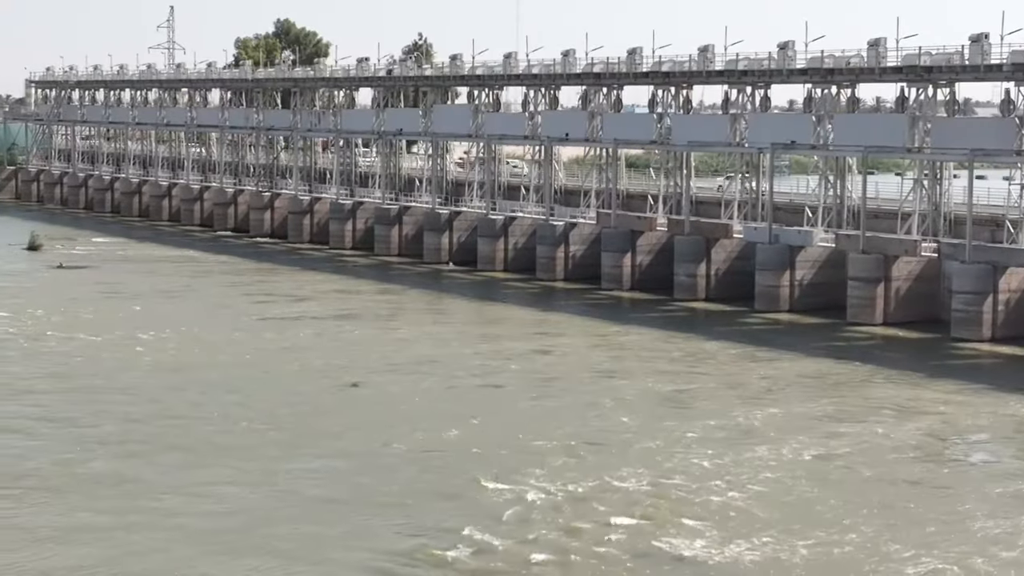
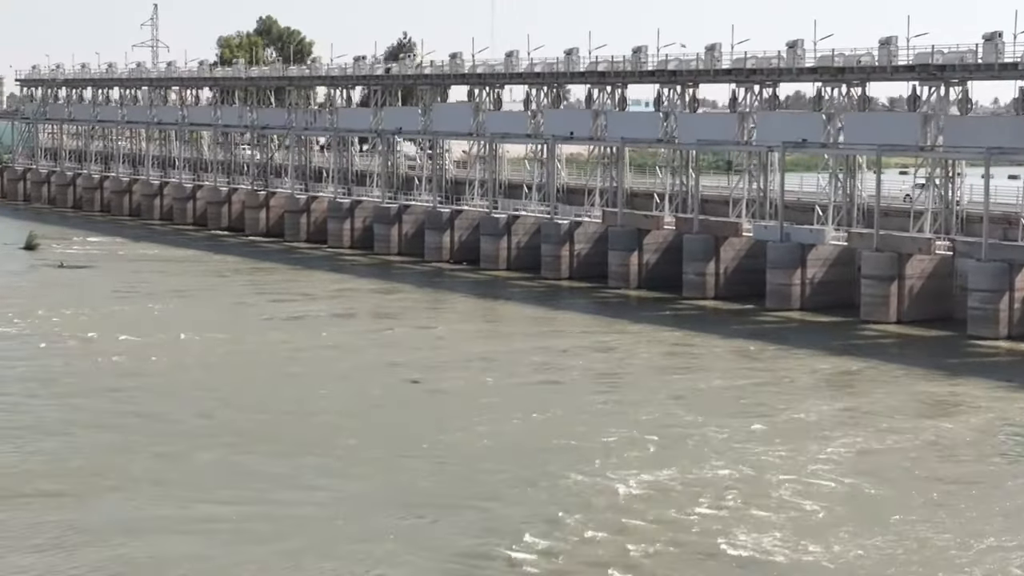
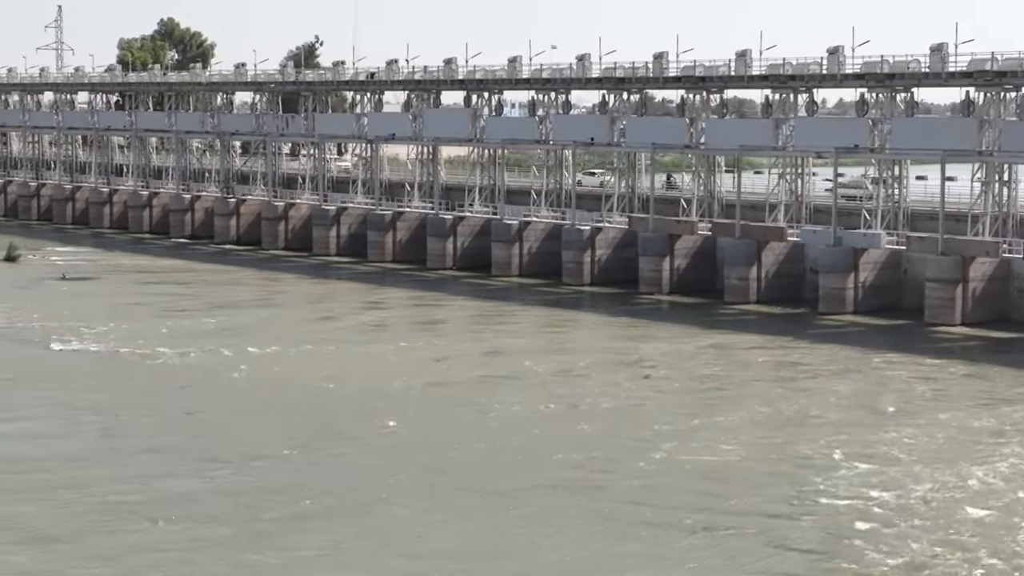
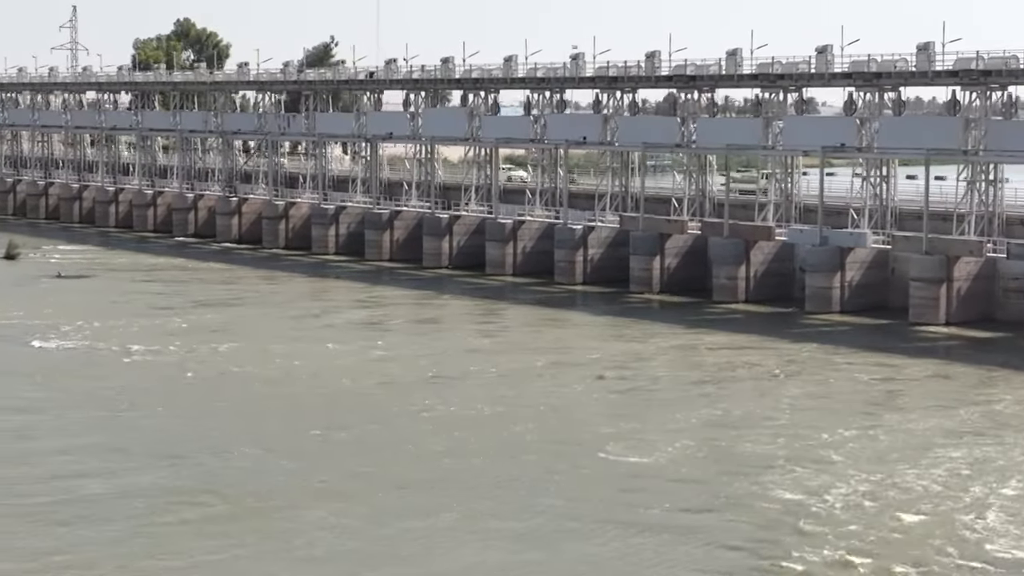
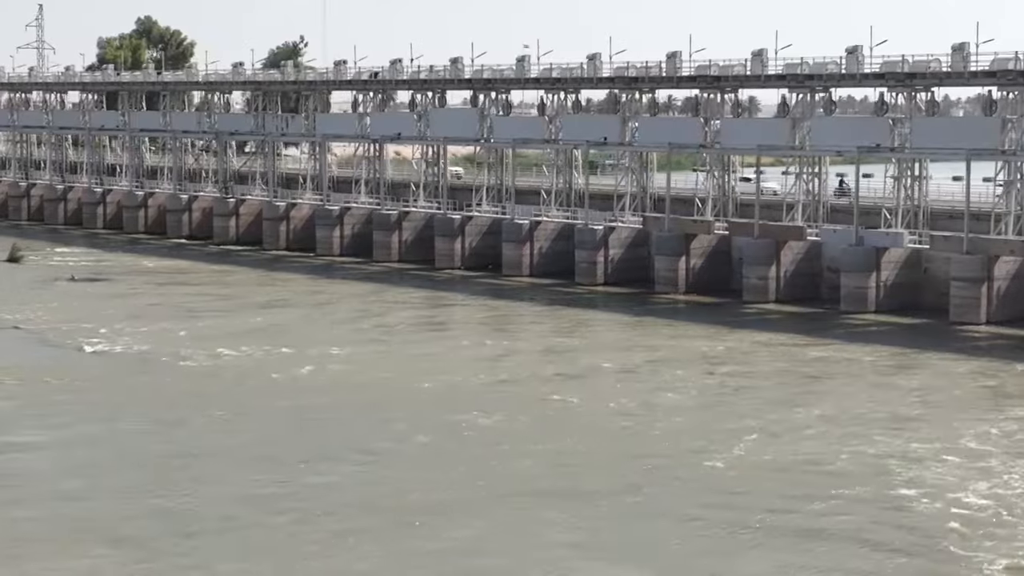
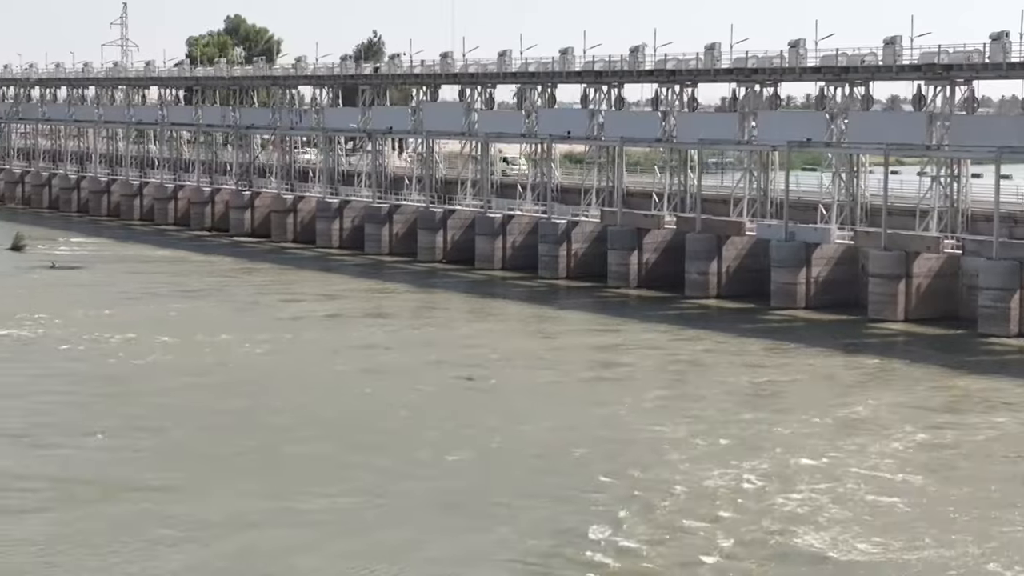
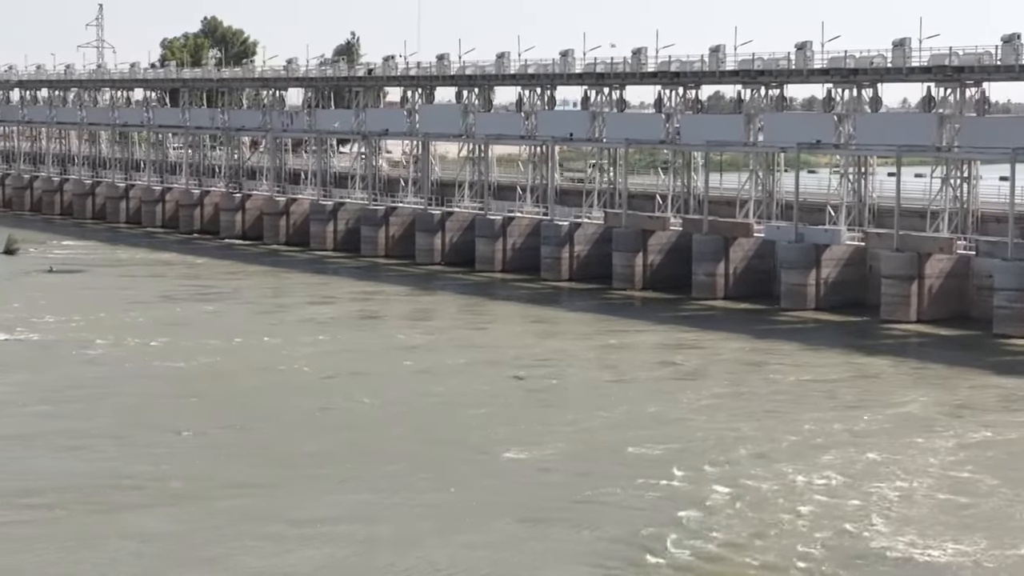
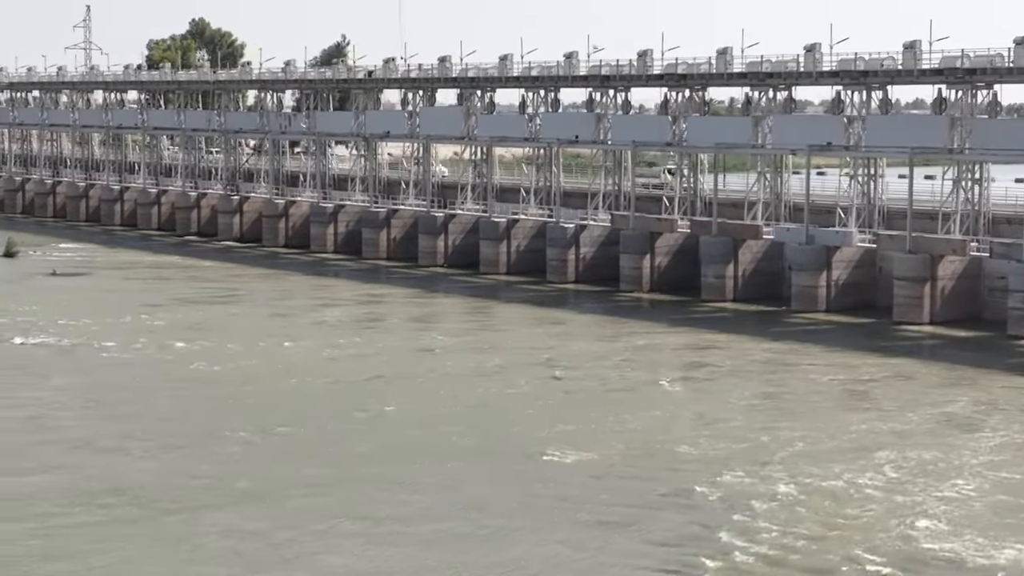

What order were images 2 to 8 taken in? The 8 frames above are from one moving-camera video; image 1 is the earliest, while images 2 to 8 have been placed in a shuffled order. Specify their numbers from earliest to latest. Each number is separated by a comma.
2, 6, 7, 8, 4, 3, 5
